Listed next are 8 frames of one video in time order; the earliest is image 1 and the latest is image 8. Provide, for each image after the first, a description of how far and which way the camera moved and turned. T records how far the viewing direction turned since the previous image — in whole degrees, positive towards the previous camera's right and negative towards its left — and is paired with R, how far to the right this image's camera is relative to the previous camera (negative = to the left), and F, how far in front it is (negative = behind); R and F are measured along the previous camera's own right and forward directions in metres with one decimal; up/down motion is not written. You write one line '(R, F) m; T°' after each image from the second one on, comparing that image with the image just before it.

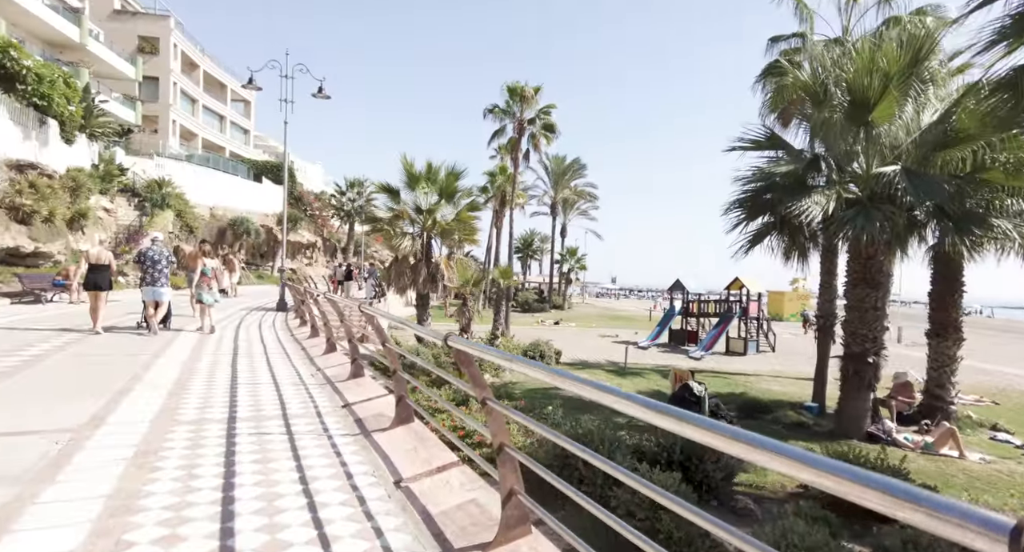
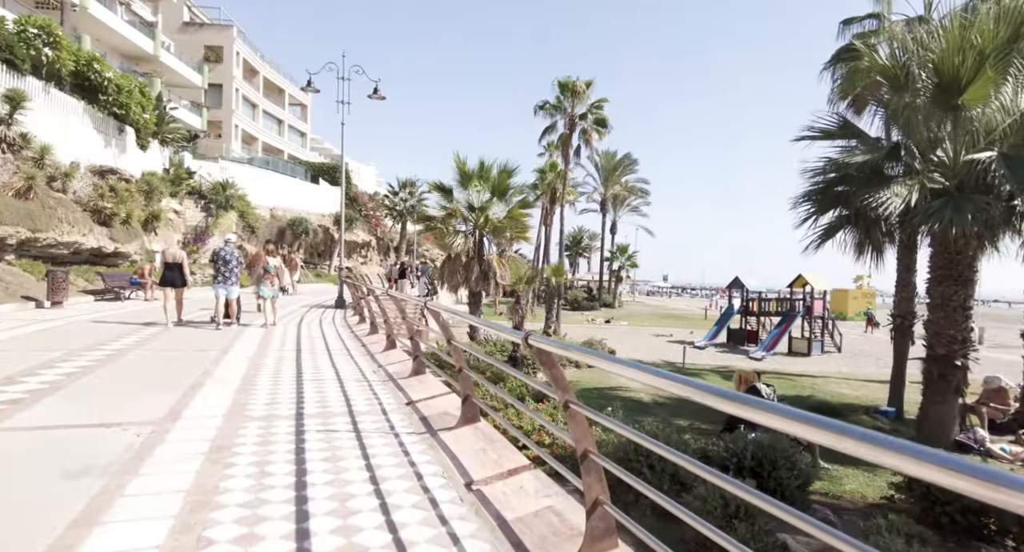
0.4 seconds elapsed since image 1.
(-0.1, +0.1) m; -5°
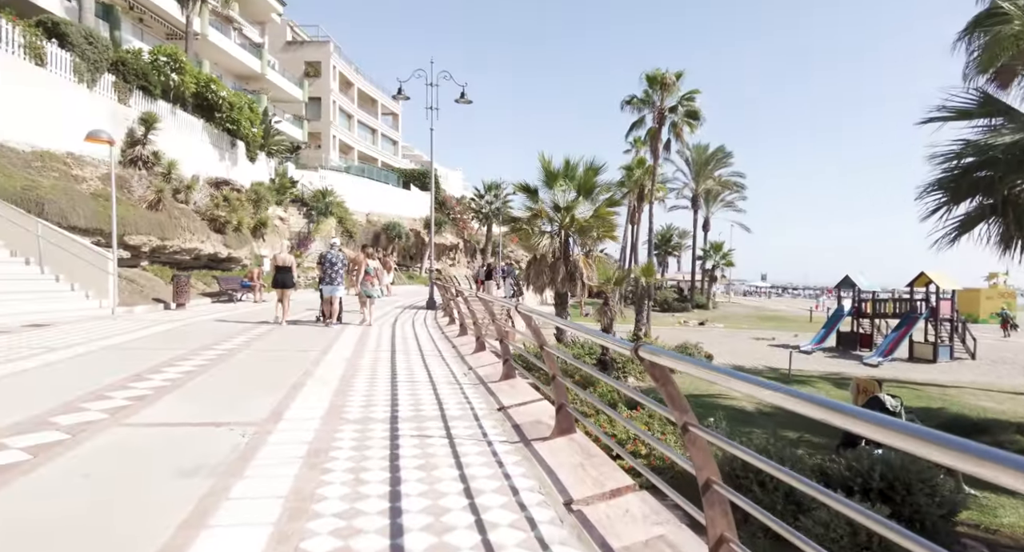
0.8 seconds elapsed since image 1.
(-0.1, +0.2) m; -8°
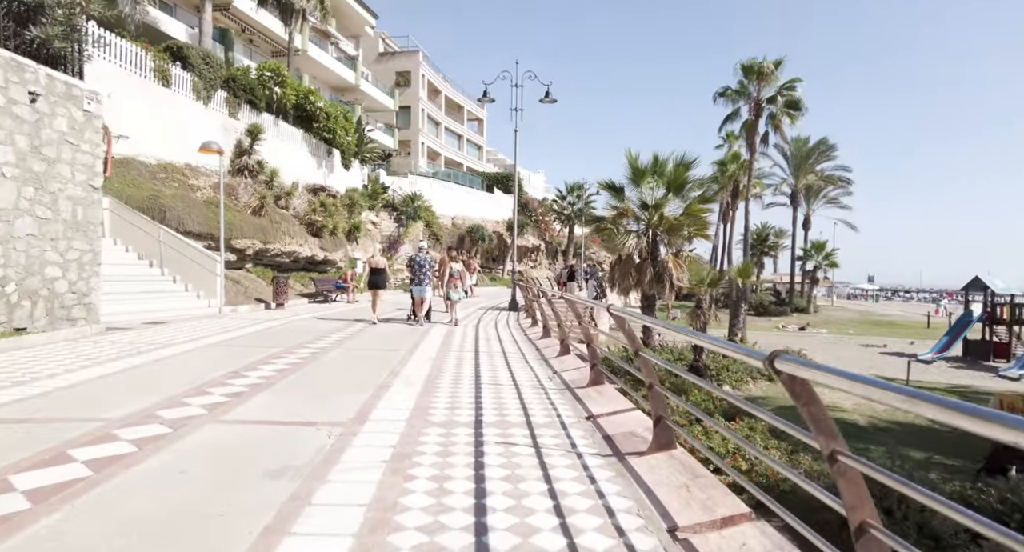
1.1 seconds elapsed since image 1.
(0.0, +0.3) m; -8°
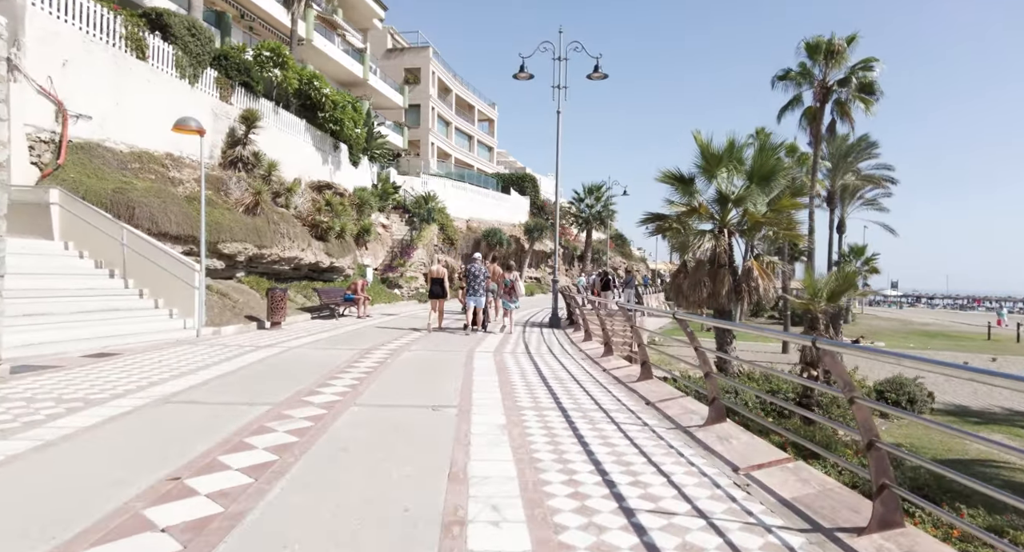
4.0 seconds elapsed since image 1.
(-1.0, +3.3) m; 0°
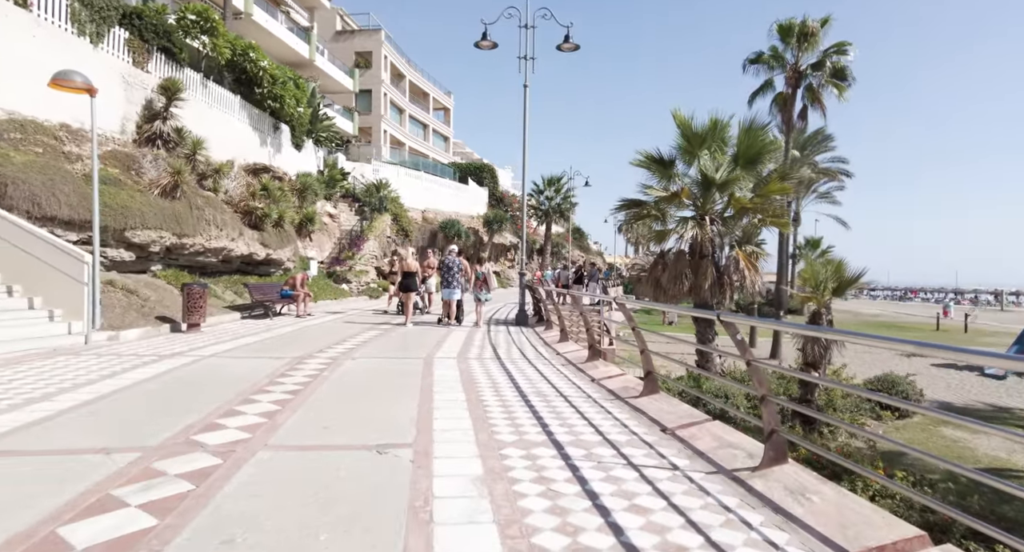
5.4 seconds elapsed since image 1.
(-0.2, +1.7) m; +4°
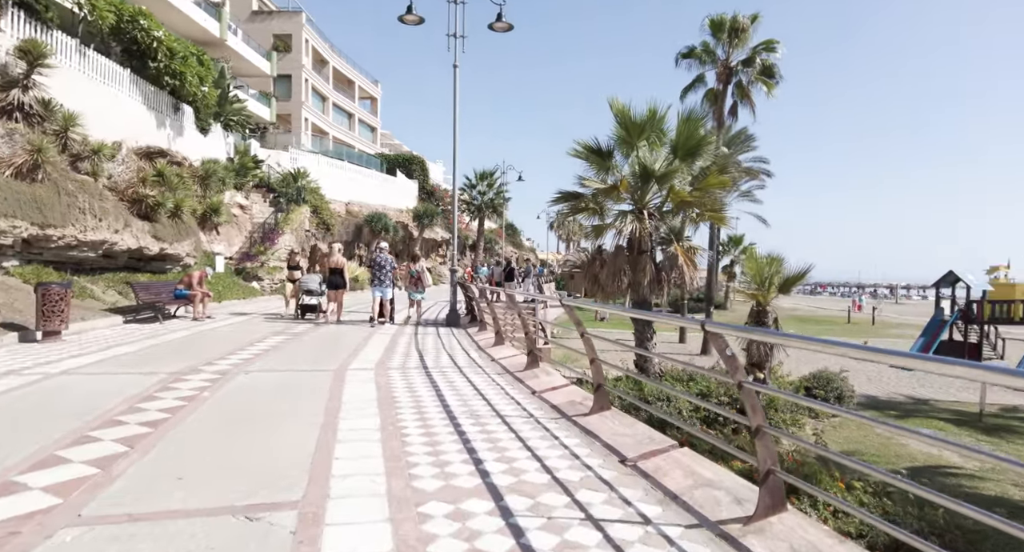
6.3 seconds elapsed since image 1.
(0.0, +1.1) m; +6°
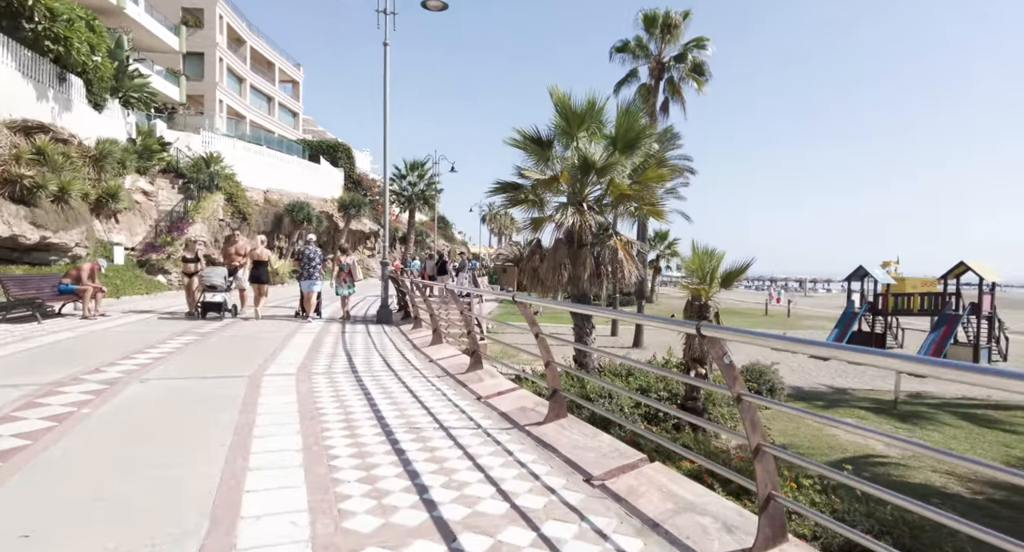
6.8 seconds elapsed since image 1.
(-0.1, +0.6) m; +7°
